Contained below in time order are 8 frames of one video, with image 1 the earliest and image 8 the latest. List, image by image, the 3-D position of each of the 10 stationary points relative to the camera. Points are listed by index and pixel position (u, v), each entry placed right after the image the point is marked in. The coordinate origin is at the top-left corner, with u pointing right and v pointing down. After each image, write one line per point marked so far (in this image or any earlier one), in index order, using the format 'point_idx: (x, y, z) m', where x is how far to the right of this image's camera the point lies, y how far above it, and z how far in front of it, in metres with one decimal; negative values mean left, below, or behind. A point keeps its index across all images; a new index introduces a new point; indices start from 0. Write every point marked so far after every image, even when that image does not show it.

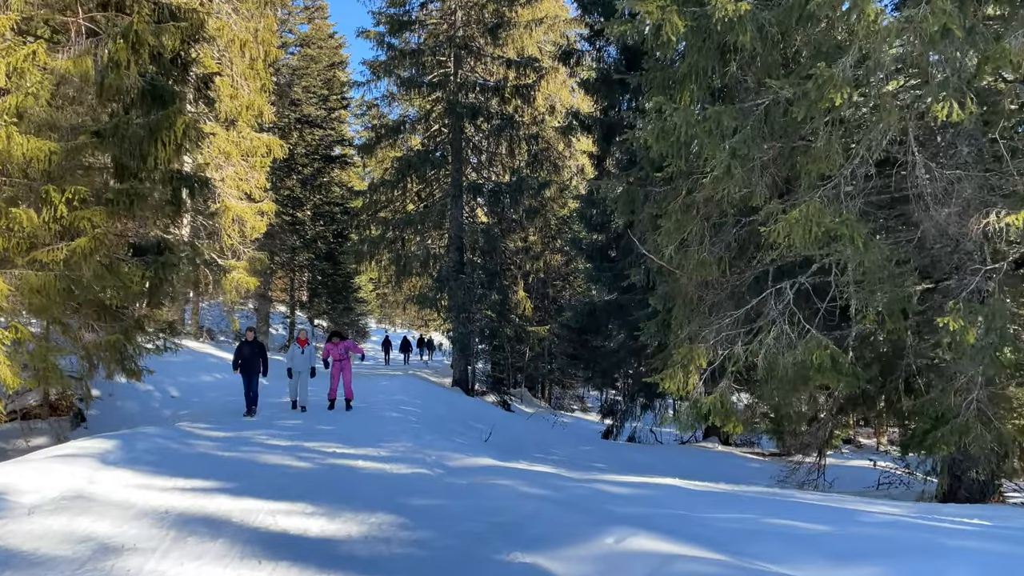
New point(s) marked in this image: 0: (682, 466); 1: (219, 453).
0: (+2.2, -2.3, +10.5) m
1: (-2.4, -1.4, +6.9) m
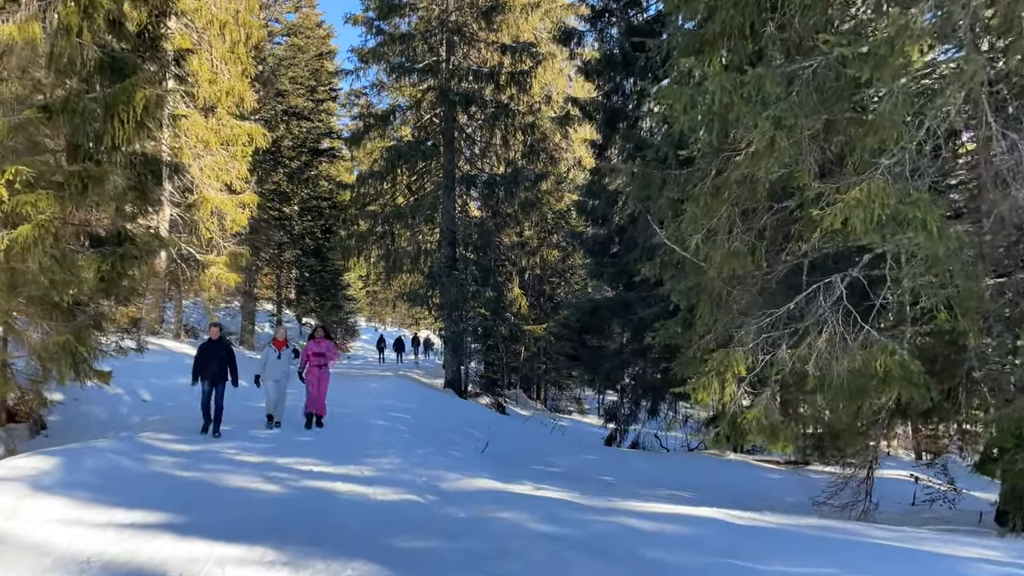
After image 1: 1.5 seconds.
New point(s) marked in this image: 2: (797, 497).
0: (+2.2, -2.2, +9.6) m
1: (-2.4, -1.3, +6.0) m
2: (+2.9, -2.2, +8.4) m
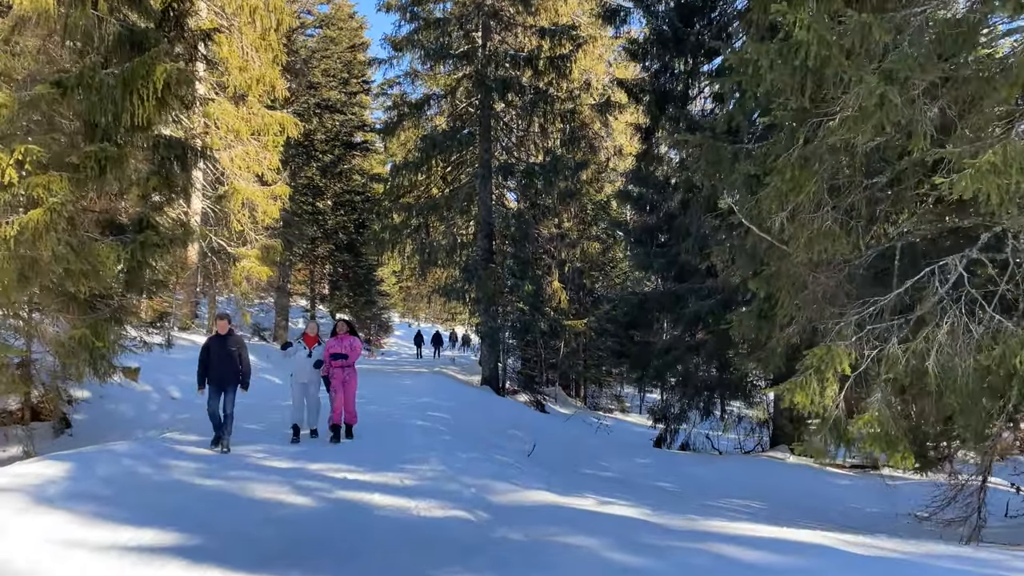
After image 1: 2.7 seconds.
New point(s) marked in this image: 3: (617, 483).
0: (+2.7, -2.1, +8.9) m
1: (-2.1, -1.3, +5.4) m
2: (+3.4, -2.1, +7.6) m
3: (+1.0, -1.8, +7.6) m
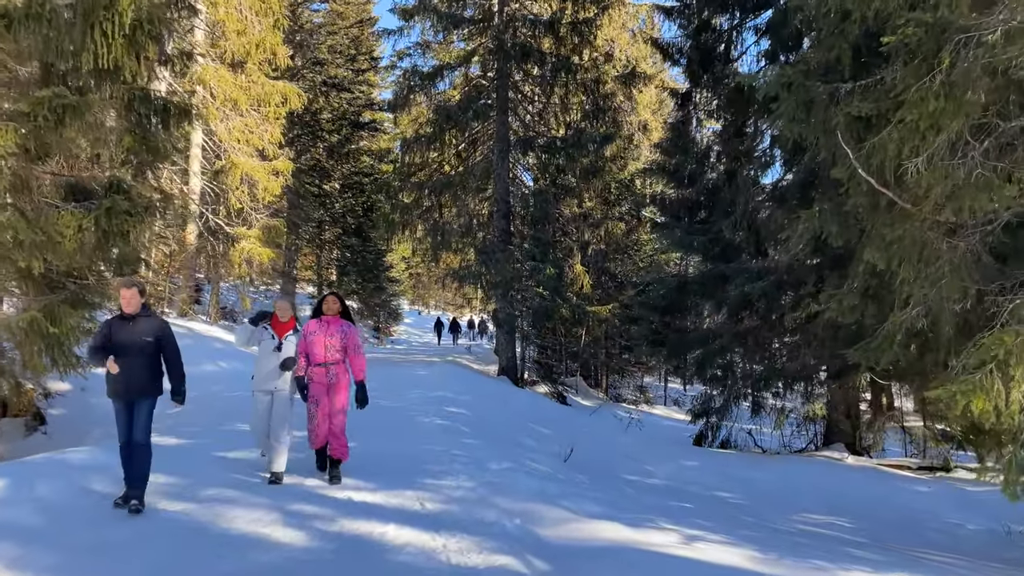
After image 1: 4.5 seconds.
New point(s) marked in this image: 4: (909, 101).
0: (+3.0, -1.9, +7.7) m
1: (-1.8, -1.1, +4.2) m
2: (+3.7, -1.9, +6.4) m
3: (+1.3, -1.6, +6.4) m
4: (+2.0, +0.9, +4.2) m
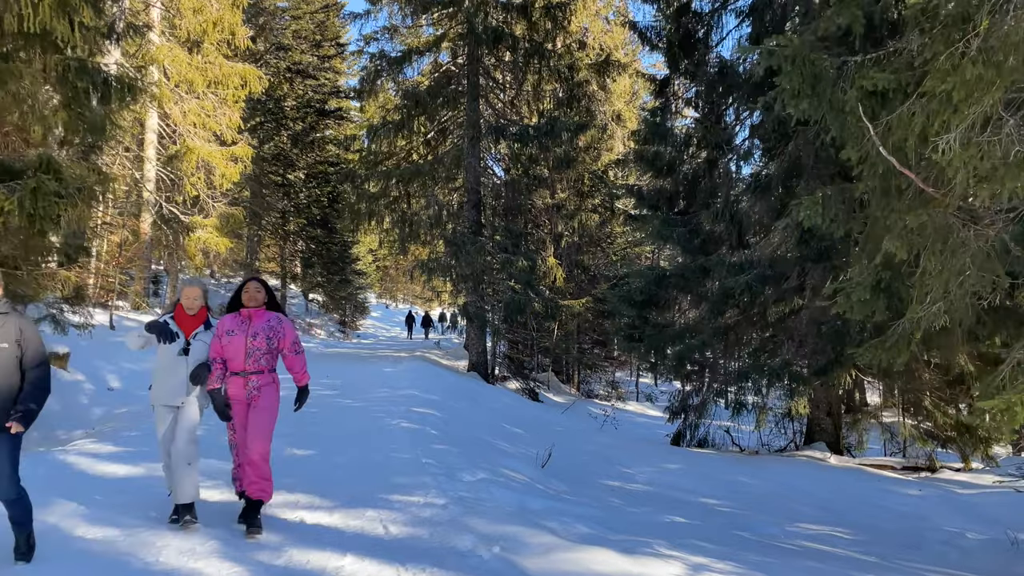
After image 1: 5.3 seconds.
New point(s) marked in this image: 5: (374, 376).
0: (+2.7, -1.9, +7.3) m
1: (-1.9, -1.1, +3.6) m
2: (+3.5, -1.8, +6.1) m
3: (+1.1, -1.6, +5.9) m
4: (+1.9, +1.0, +3.7) m
5: (-2.0, -1.3, +12.2) m
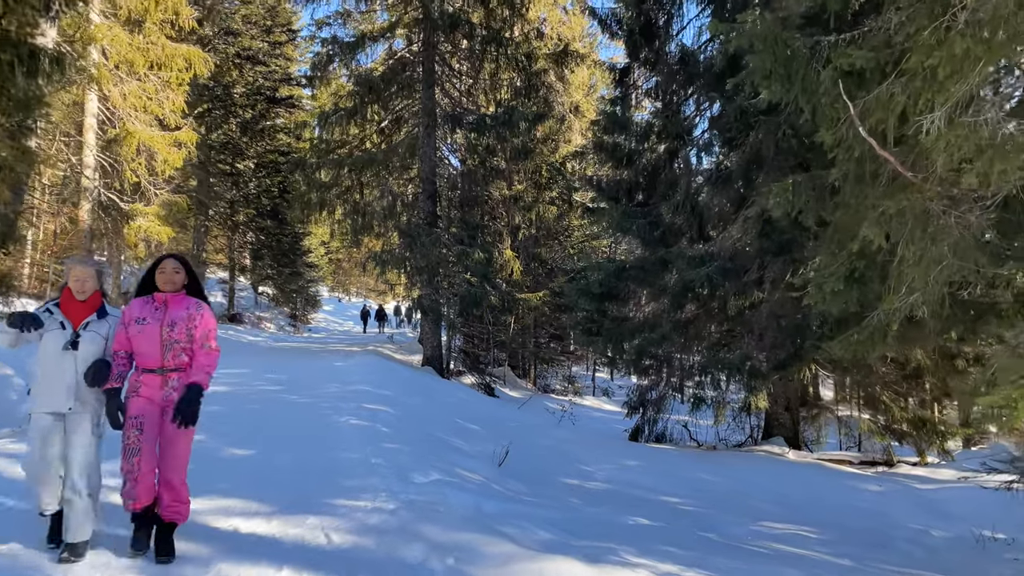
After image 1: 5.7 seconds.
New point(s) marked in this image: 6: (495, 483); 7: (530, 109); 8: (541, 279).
0: (+2.3, -1.8, +7.1) m
1: (-2.1, -1.0, +3.2) m
2: (+3.1, -1.8, +5.9) m
3: (+0.8, -1.5, +5.7) m
4: (+1.7, +1.0, +3.5) m
5: (-2.7, -1.2, +11.8) m
6: (-0.1, -1.3, +5.4) m
7: (+0.3, +3.3, +15.0) m
8: (+0.6, +0.2, +18.5) m
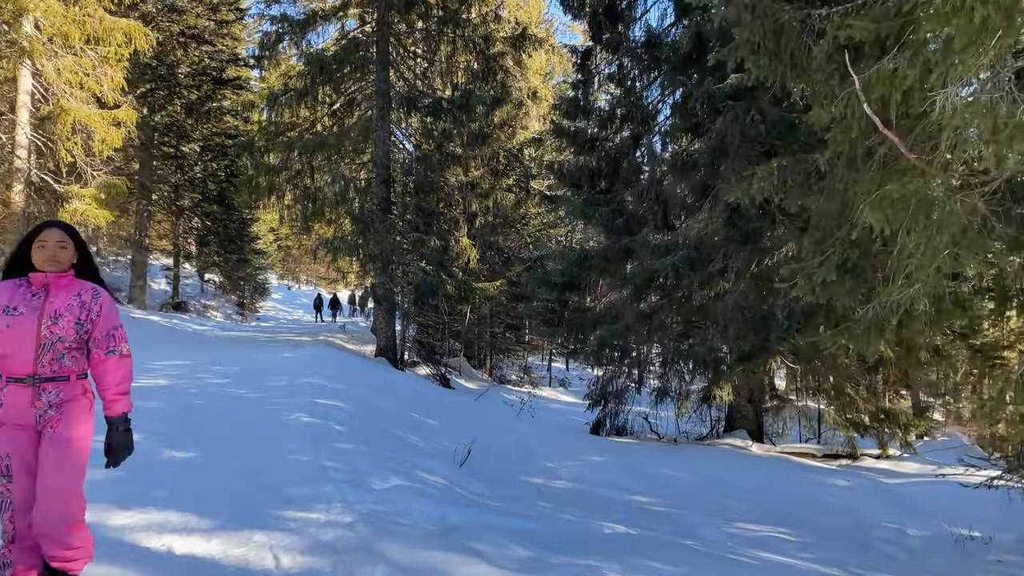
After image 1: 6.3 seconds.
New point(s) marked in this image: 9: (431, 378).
0: (+2.0, -1.7, +6.9) m
1: (-2.2, -0.9, +2.8) m
2: (+2.9, -1.7, +5.8) m
3: (+0.5, -1.4, +5.4) m
4: (+1.6, +1.1, +3.2) m
5: (-3.3, -1.0, +11.3) m
6: (-0.3, -1.2, +5.0) m
7: (-0.4, +3.5, +14.6) m
8: (-0.3, +0.5, +18.1) m
9: (-1.5, -1.6, +14.9) m
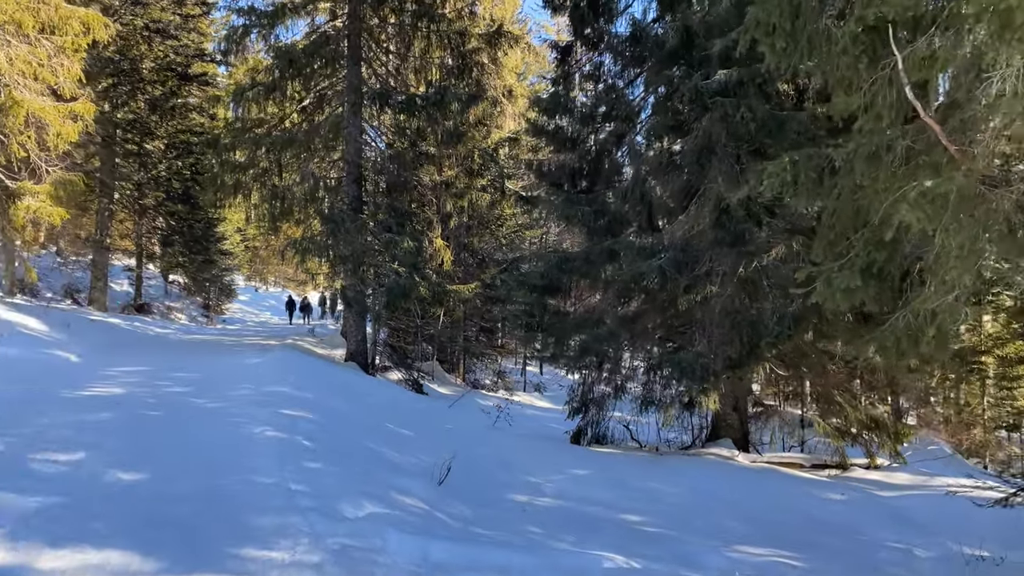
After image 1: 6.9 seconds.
0: (+1.9, -1.7, +6.5) m
1: (-2.2, -1.0, +2.2) m
2: (+2.8, -1.7, +5.4) m
3: (+0.5, -1.5, +5.0) m
4: (+1.6, +1.0, +2.8) m
5: (-3.6, -1.0, +10.7) m
6: (-0.4, -1.2, +4.6) m
7: (-0.8, +3.4, +14.1) m
8: (-0.9, +0.4, +17.7) m
9: (-1.9, -1.7, +14.4) m
